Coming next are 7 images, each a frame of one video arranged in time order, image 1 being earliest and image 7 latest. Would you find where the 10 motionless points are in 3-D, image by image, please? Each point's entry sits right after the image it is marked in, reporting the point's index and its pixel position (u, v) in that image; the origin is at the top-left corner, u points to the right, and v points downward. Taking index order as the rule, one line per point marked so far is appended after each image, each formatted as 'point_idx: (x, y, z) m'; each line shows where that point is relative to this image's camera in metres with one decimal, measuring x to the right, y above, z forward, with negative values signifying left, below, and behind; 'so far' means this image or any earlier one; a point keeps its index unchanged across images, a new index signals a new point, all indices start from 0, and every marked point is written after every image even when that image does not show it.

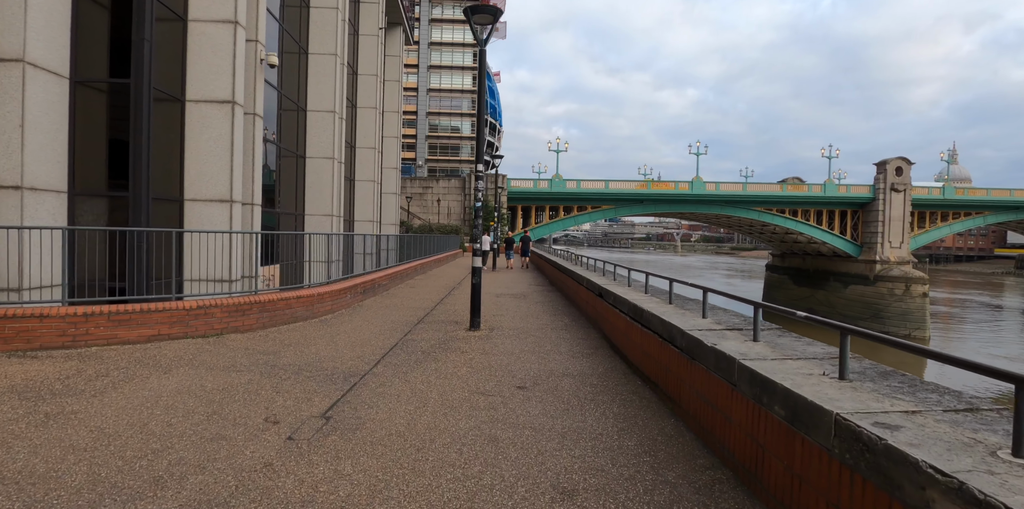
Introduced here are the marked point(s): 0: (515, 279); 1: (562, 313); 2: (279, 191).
0: (0.0, -0.8, +15.2) m
1: (+0.8, -1.0, +8.5) m
2: (-6.7, +1.8, +14.6) m
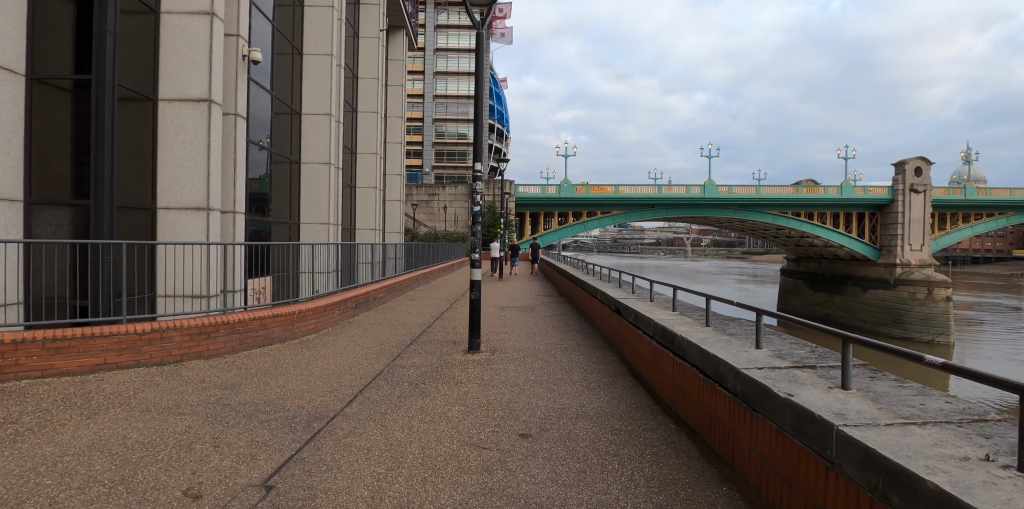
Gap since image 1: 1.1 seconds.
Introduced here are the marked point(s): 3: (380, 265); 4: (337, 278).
0: (+0.2, -1.0, +14.3) m
1: (+0.9, -1.1, +7.6) m
2: (-6.5, +1.5, +13.8) m
3: (-3.9, -0.3, +15.5) m
4: (-4.2, -0.5, +12.5) m
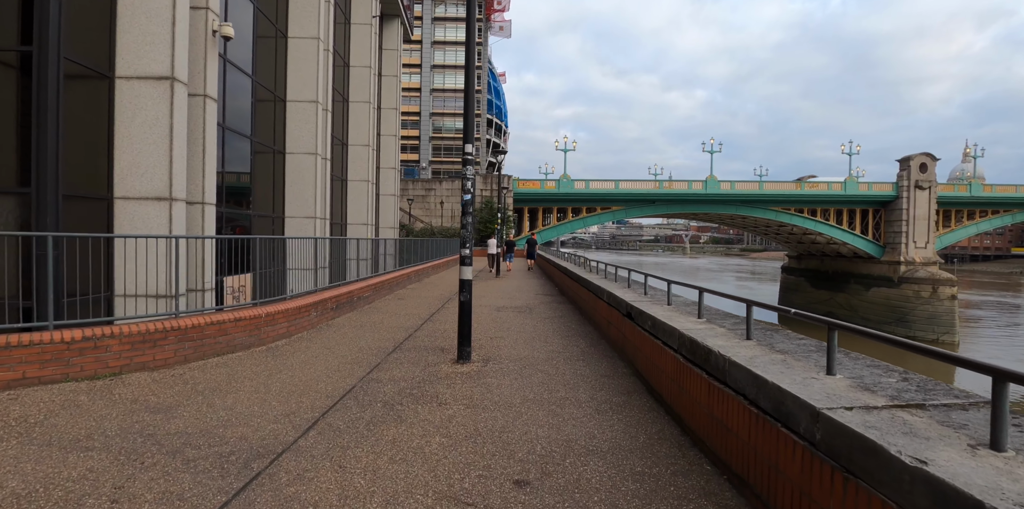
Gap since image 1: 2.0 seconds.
0: (+0.1, -0.9, +13.5) m
1: (+0.9, -1.1, +6.8) m
2: (-6.6, +1.6, +13.0) m
3: (-4.0, -0.2, +14.7) m
4: (-4.3, -0.4, +11.7) m
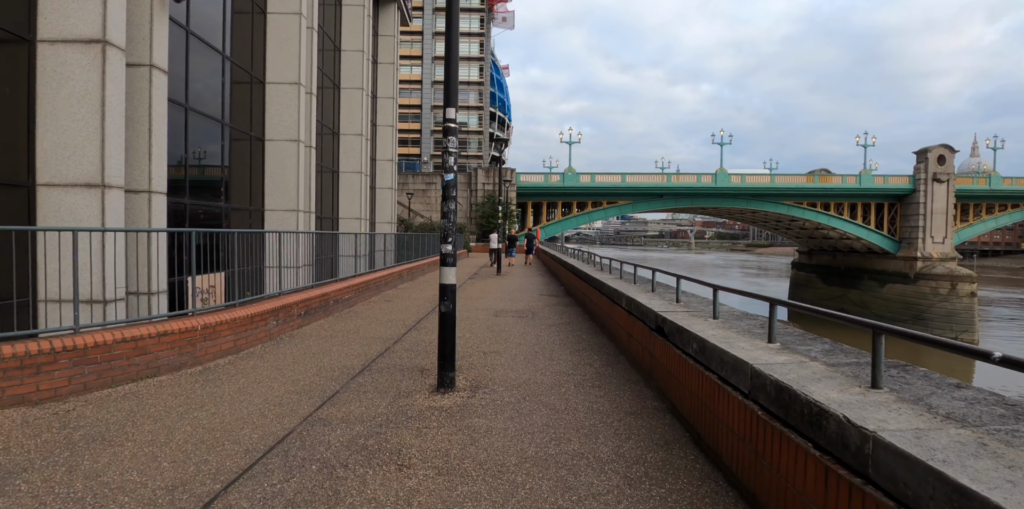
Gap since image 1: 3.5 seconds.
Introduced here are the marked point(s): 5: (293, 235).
0: (+0.1, -0.8, +12.3) m
1: (+0.8, -1.1, +5.5) m
2: (-6.6, +1.7, +11.8) m
3: (-3.9, -0.1, +13.5) m
4: (-4.3, -0.4, +10.5) m
5: (-4.3, +0.4, +10.0) m
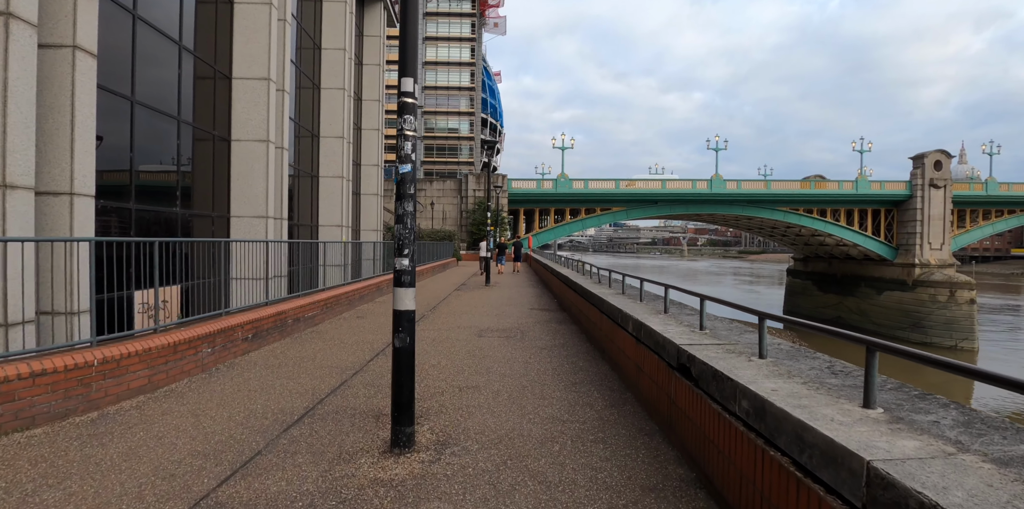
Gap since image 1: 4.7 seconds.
0: (-0.1, -1.0, +11.2) m
1: (+0.7, -1.2, +4.5) m
2: (-6.8, +1.5, +10.7) m
3: (-4.2, -0.4, +12.4) m
4: (-4.5, -0.6, +9.5) m
5: (-4.5, +0.2, +9.0) m
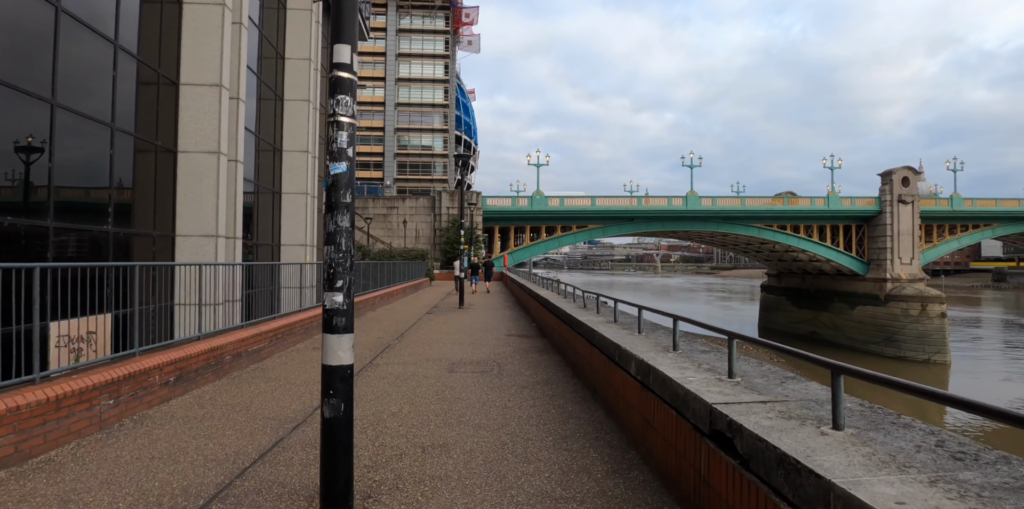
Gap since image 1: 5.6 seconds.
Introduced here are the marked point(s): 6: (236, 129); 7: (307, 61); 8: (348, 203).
0: (-0.6, -1.5, +10.4) m
1: (+0.5, -1.4, +3.7) m
2: (-7.3, +1.0, +9.6) m
3: (-4.8, -0.8, +11.4) m
4: (-4.9, -1.0, +8.4) m
5: (-4.9, -0.2, +7.9) m
6: (-6.4, +2.9, +11.8) m
7: (-6.8, +6.4, +16.8) m
8: (-0.7, +0.3, +2.3) m
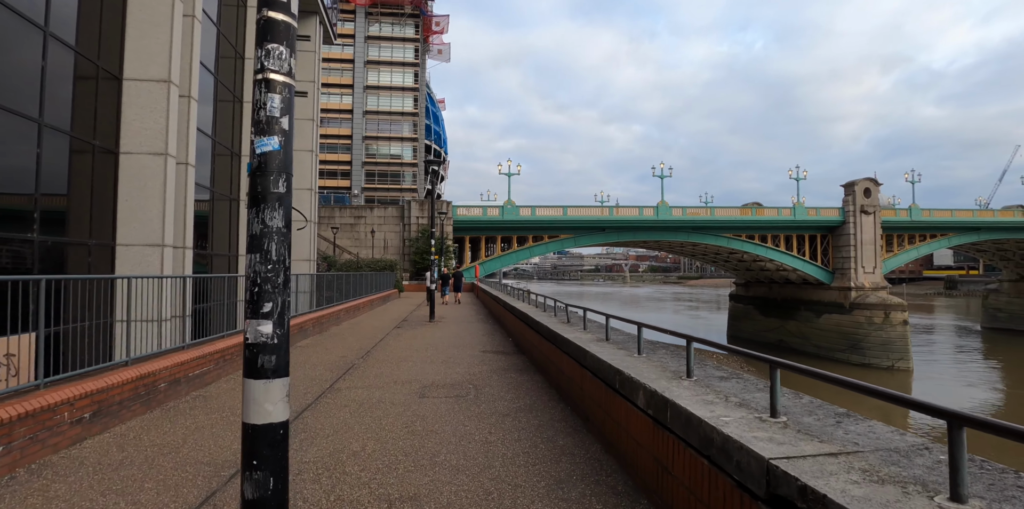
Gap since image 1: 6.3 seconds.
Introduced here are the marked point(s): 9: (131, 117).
0: (-1.1, -1.7, +9.7) m
1: (+0.4, -1.4, +3.1) m
2: (-7.7, +0.8, +8.6) m
3: (-5.3, -1.1, +10.5) m
4: (-5.2, -1.1, +7.5) m
5: (-5.2, -0.4, +7.0) m
6: (-6.9, +2.7, +10.9) m
7: (-7.6, +6.0, +15.9) m
8: (-0.8, +0.2, +1.7) m
9: (-7.3, +2.6, +9.9) m
